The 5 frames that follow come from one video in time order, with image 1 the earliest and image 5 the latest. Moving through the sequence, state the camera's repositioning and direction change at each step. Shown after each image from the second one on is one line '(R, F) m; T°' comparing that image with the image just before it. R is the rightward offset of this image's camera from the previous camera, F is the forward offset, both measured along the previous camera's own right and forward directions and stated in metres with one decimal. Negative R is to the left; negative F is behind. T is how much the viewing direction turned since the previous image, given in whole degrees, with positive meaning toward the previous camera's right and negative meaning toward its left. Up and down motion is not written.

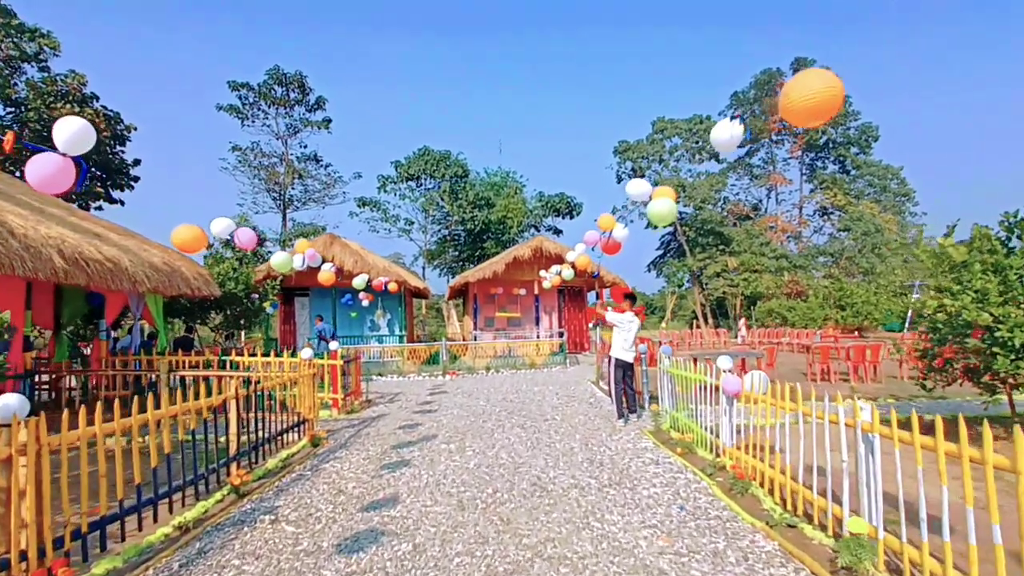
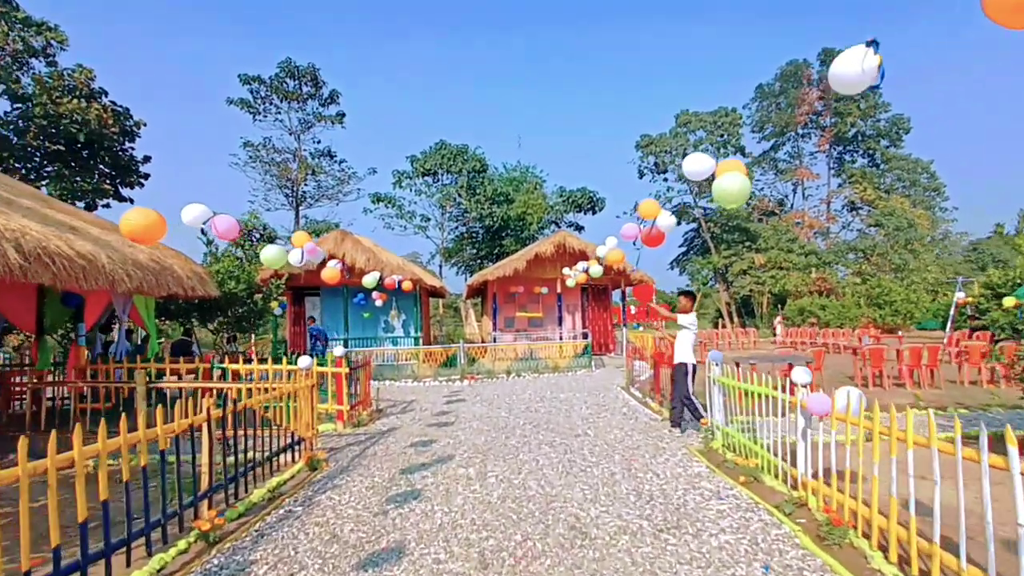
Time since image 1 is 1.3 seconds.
(-0.1, +1.1) m; -2°
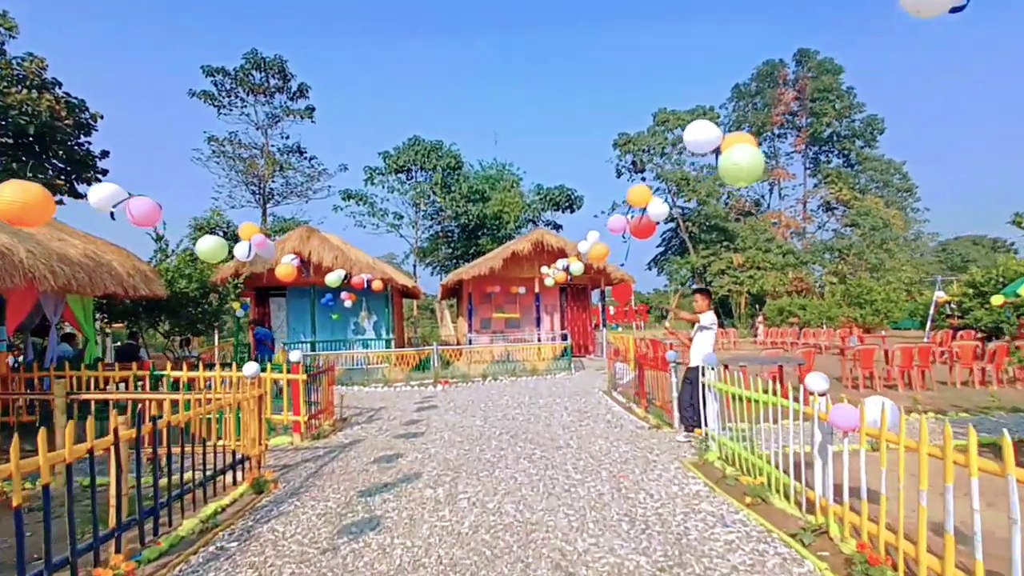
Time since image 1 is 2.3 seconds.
(0.0, +0.8) m; +2°
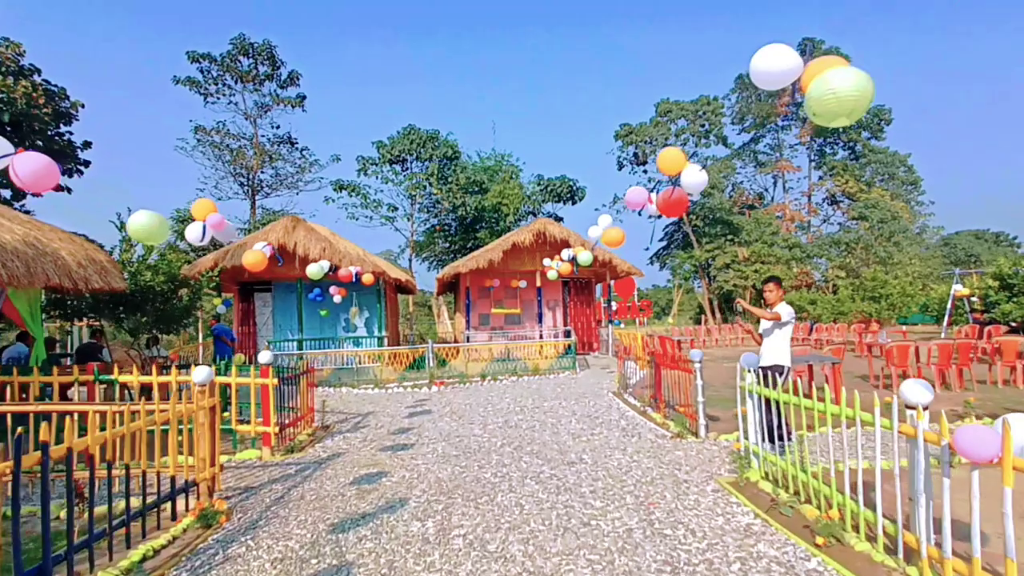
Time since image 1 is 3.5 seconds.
(-0.1, +1.1) m; 0°
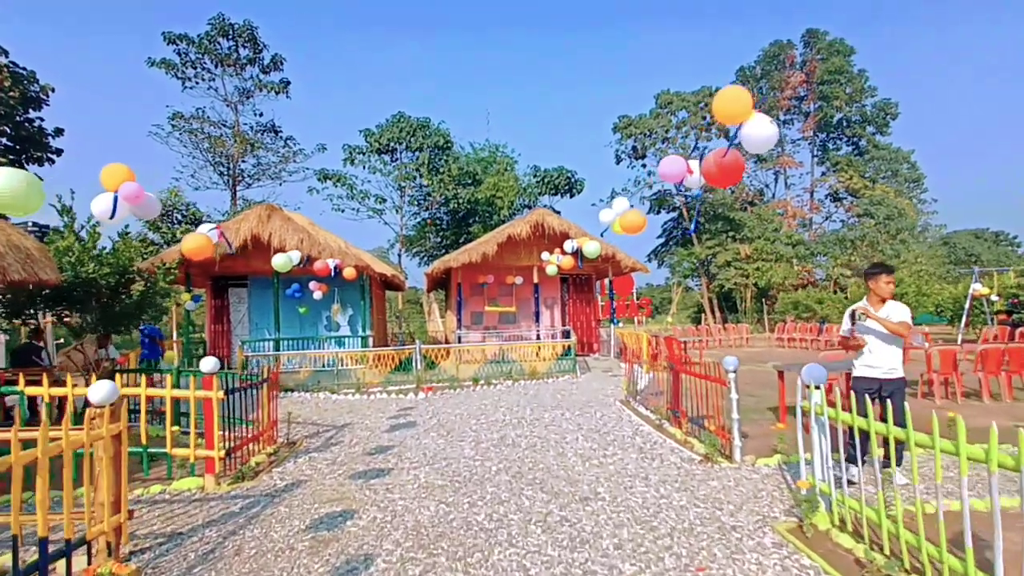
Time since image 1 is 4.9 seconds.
(-0.1, +1.3) m; +1°
